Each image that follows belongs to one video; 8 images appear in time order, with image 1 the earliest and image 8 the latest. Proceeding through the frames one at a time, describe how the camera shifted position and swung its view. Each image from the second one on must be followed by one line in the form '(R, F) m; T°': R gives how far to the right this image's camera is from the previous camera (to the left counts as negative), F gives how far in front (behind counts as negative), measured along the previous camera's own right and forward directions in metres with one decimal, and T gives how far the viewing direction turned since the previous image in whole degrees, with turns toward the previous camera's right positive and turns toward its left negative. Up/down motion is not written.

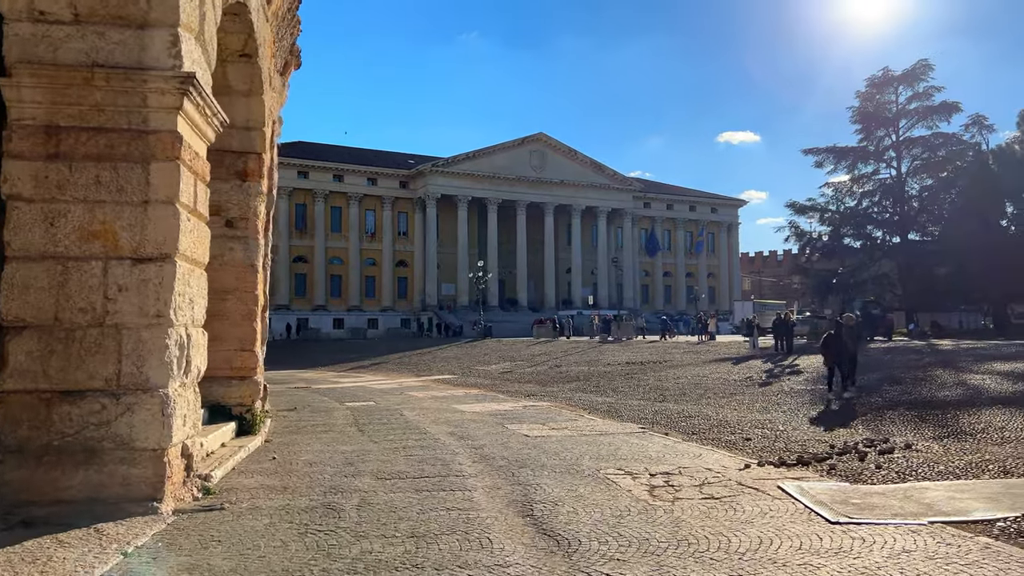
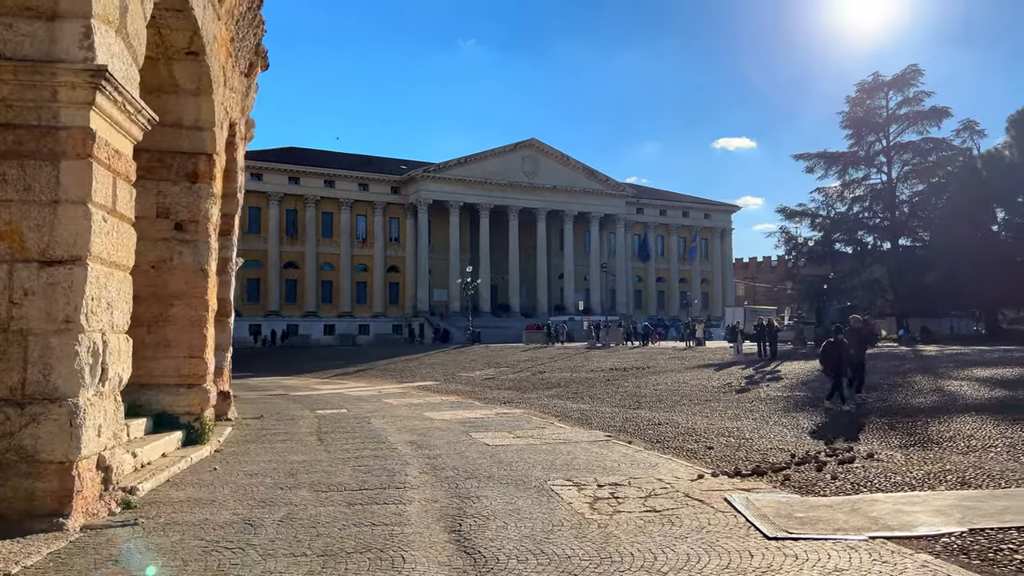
(+0.5, +0.2) m; 0°
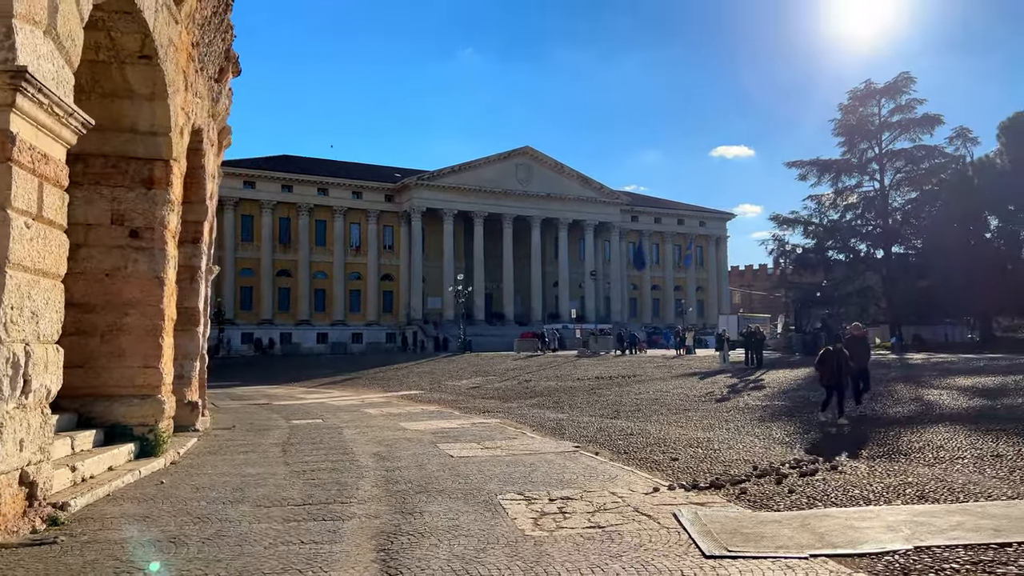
(+0.4, +0.2) m; 0°
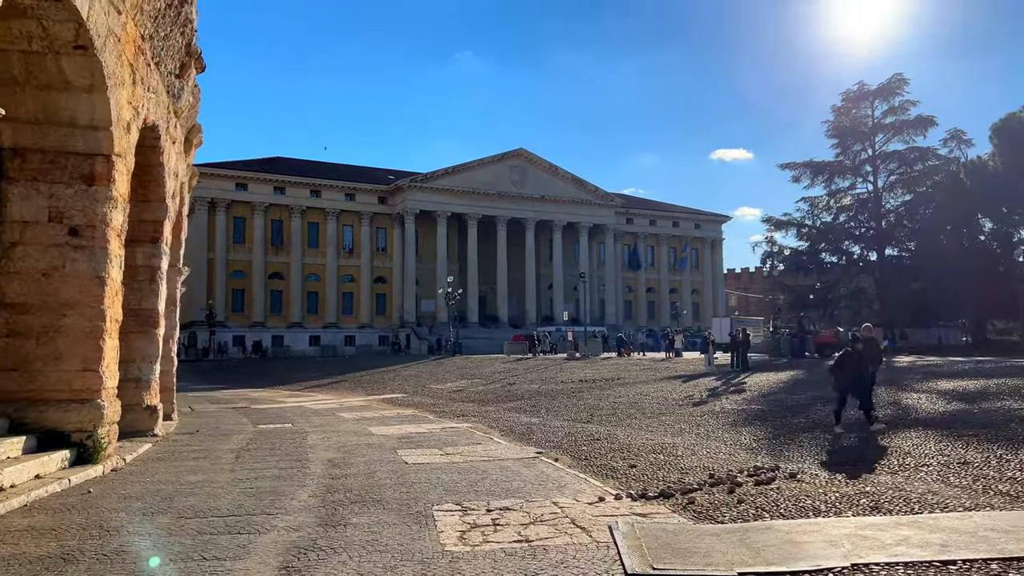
(+0.5, +0.3) m; 0°
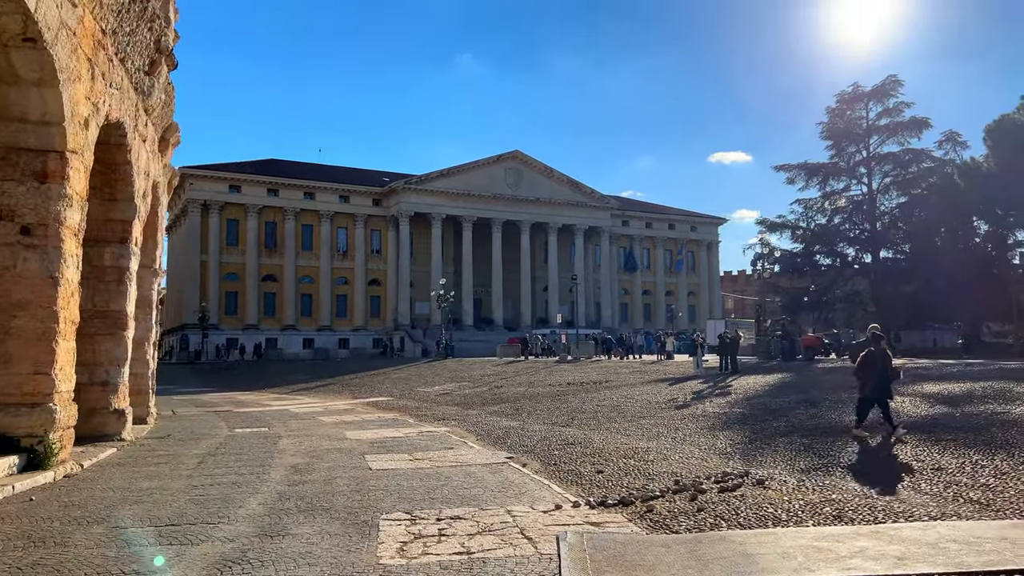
(+0.4, +0.2) m; 0°
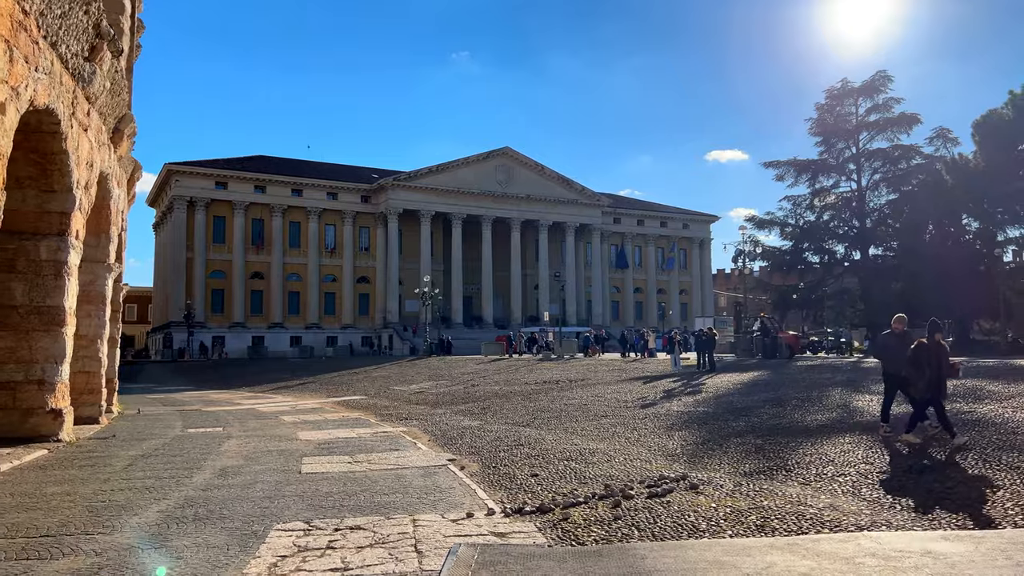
(+0.6, +0.4) m; 0°
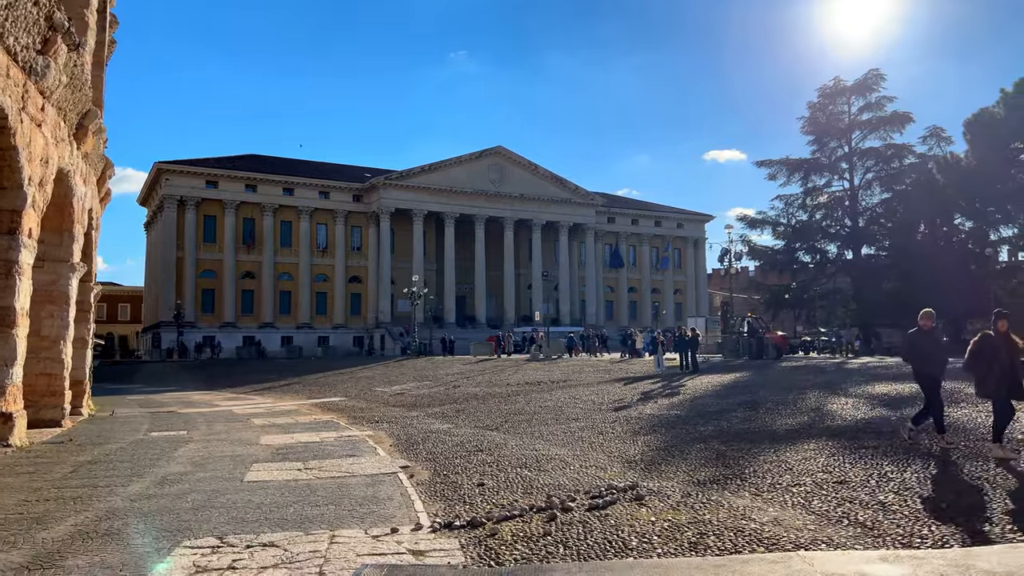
(+0.5, +0.3) m; 0°
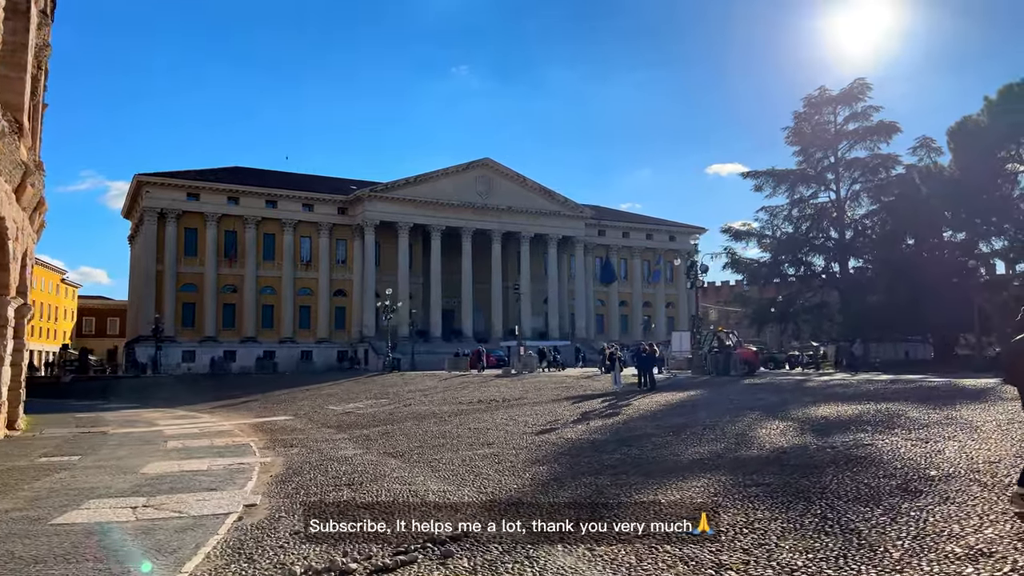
(+1.4, +0.9) m; 0°
